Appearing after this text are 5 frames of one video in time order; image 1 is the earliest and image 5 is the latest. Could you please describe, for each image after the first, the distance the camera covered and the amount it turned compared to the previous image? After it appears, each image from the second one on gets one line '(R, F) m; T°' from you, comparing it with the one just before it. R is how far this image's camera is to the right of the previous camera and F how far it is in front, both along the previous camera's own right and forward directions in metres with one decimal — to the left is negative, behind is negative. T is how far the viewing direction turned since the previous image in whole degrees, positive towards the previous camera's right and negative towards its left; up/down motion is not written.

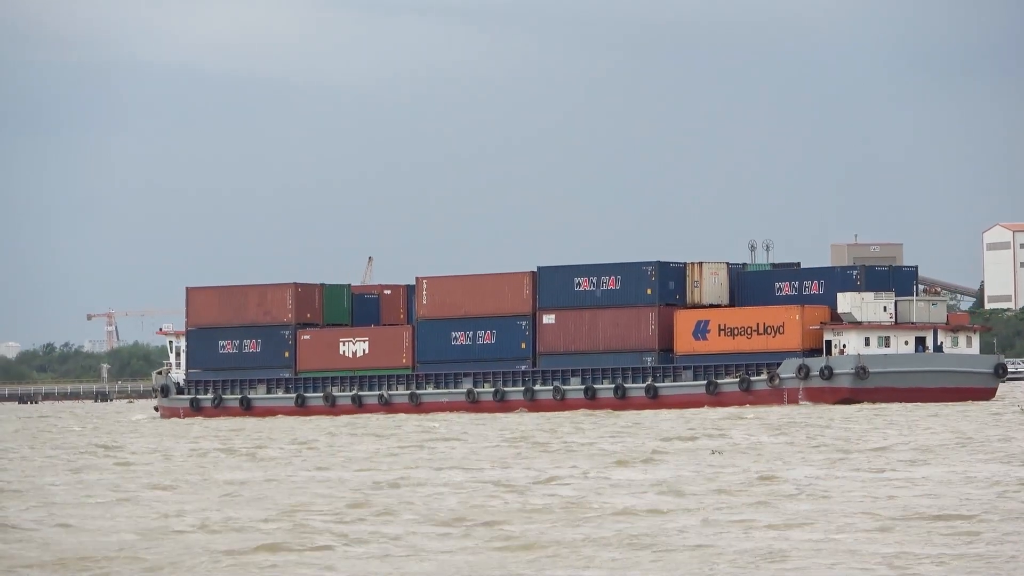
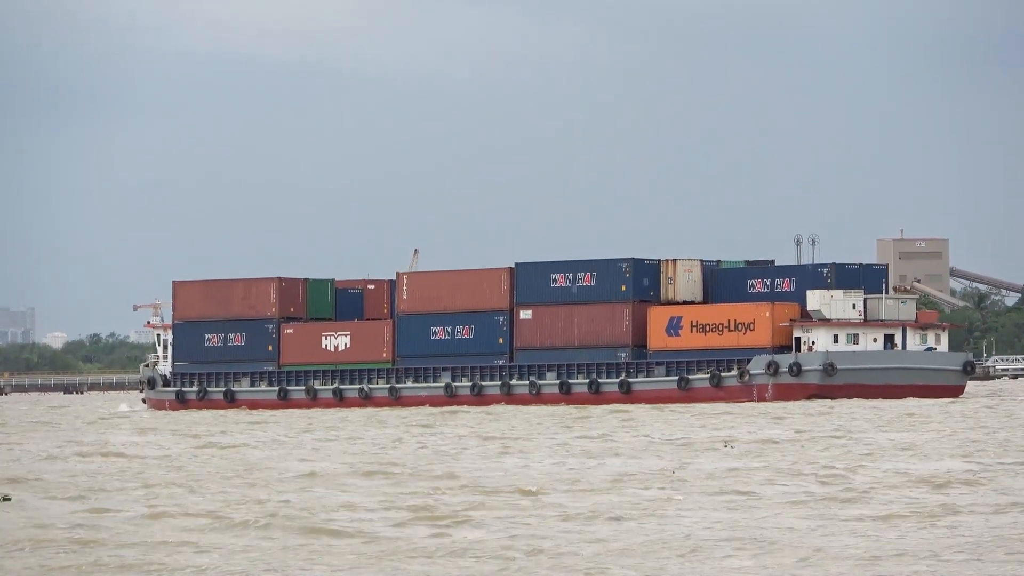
(+0.8, -0.5) m; 0°
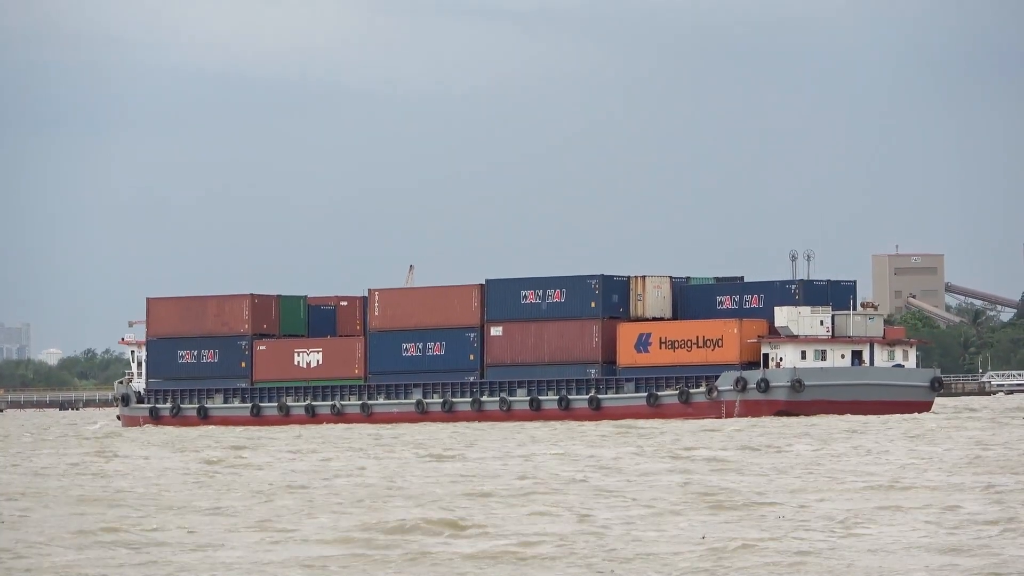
(+0.5, -0.1) m; 0°
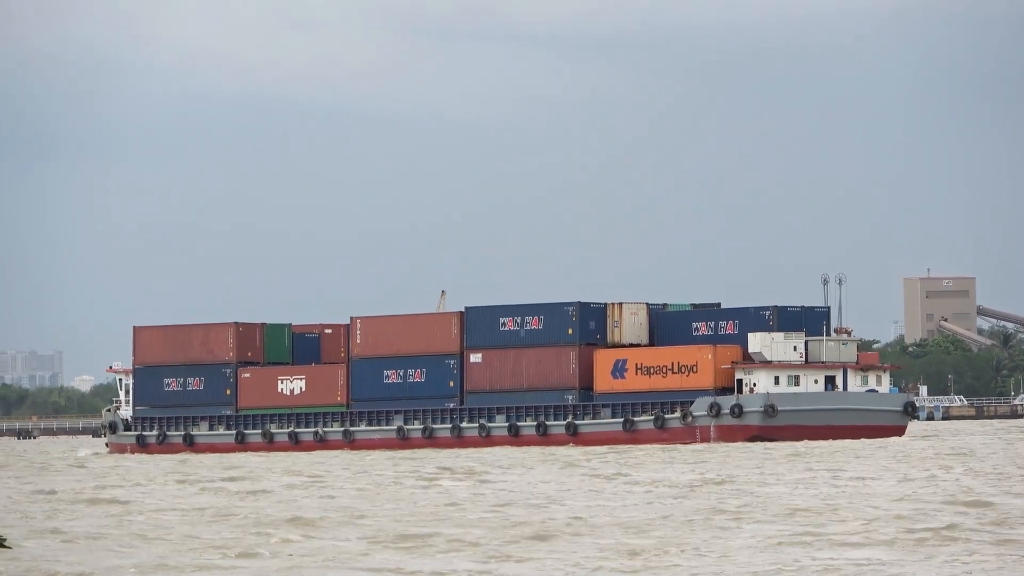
(+0.7, -0.4) m; 0°
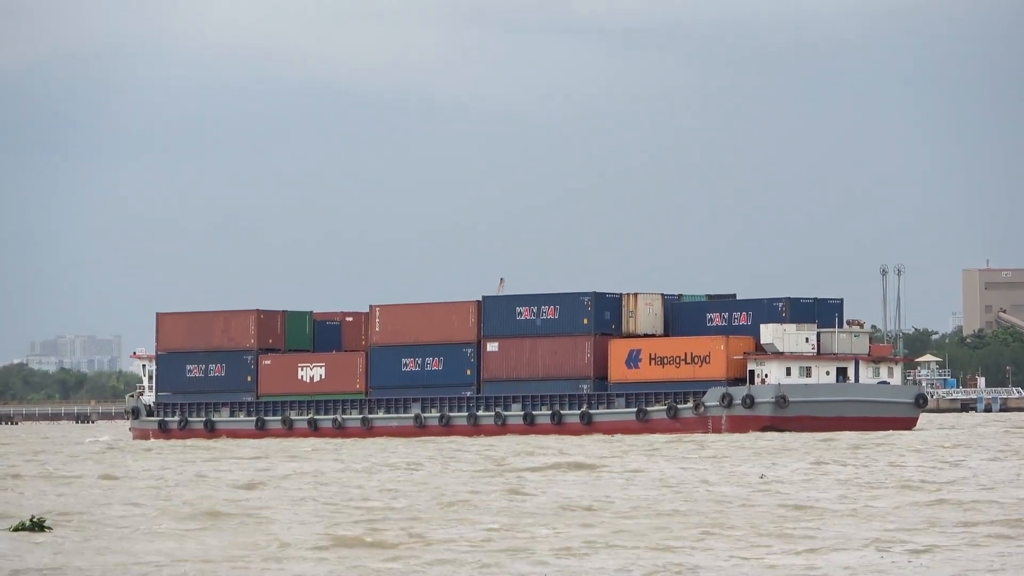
(+0.2, -0.5) m; -1°
